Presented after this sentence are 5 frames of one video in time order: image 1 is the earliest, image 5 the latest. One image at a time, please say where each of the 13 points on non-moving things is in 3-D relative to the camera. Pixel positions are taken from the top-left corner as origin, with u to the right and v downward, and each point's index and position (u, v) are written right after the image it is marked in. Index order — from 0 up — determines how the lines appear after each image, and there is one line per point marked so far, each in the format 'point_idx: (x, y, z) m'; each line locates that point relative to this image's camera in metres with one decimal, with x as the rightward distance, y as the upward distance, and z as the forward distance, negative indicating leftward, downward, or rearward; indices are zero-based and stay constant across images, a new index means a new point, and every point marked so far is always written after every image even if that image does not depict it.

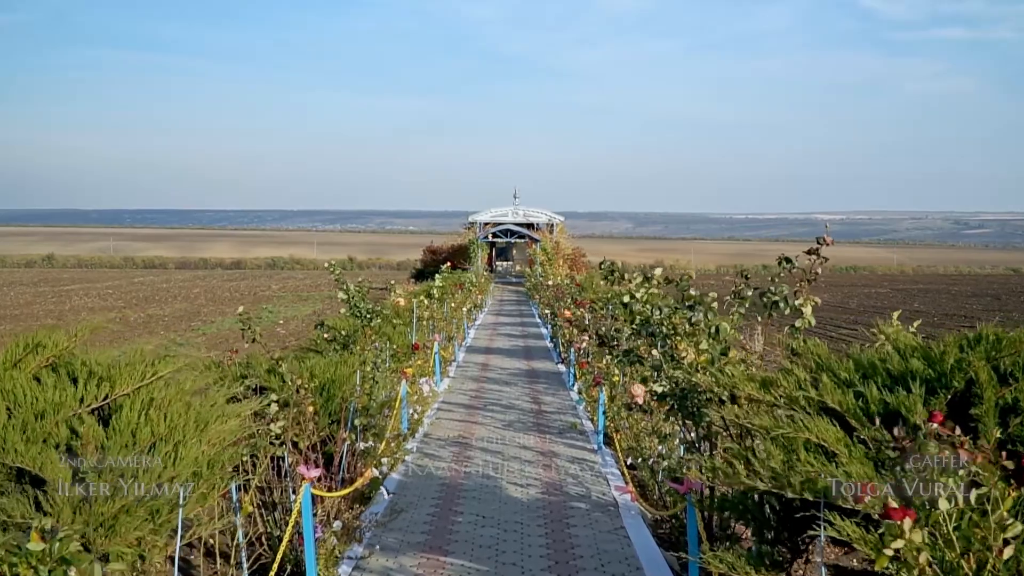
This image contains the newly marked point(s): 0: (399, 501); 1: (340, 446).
0: (-0.8, -1.5, +5.3) m
1: (-1.1, -1.0, +4.9) m
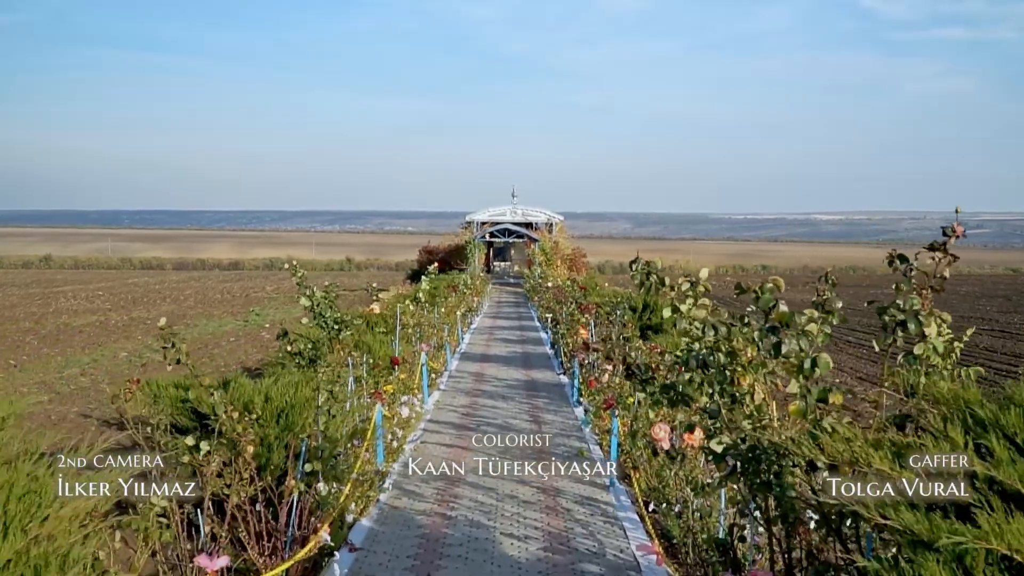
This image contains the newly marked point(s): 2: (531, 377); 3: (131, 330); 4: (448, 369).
0: (-0.8, -1.5, +4.4) m
1: (-1.1, -1.0, +3.9) m
2: (+0.3, -1.3, +10.5) m
3: (-9.9, -1.1, +19.9) m
4: (-0.9, -1.2, +10.7) m
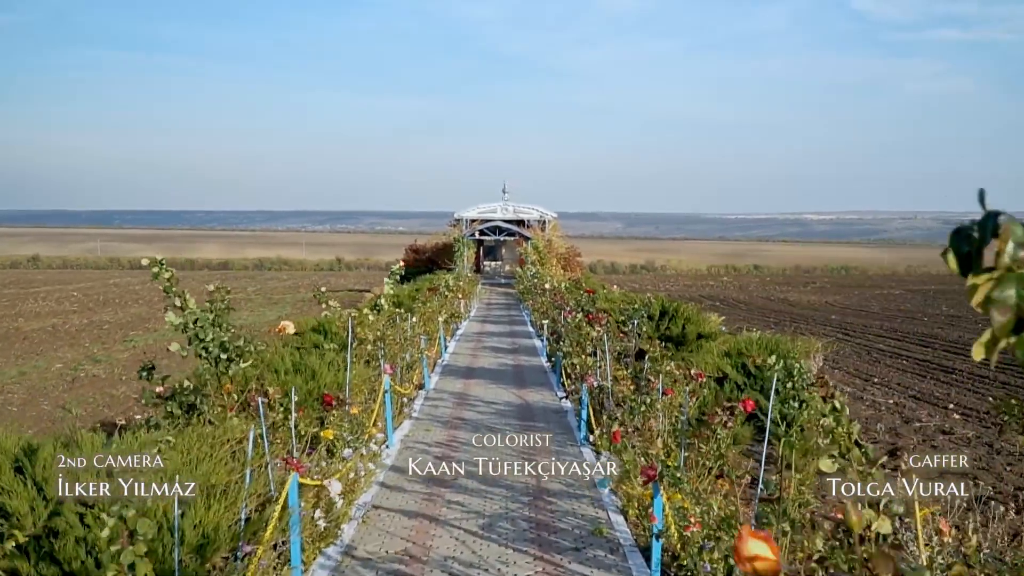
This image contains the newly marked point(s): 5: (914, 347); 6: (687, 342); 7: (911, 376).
0: (-0.9, -1.6, +2.6) m
1: (-1.2, -1.1, +2.2) m
2: (+0.2, -1.3, +8.7) m
3: (-10.1, -1.1, +18.0) m
4: (-1.0, -1.2, +8.9) m
5: (+7.7, -1.1, +14.7) m
6: (+2.2, -0.7, +9.4) m
7: (+5.9, -1.3, +11.3) m
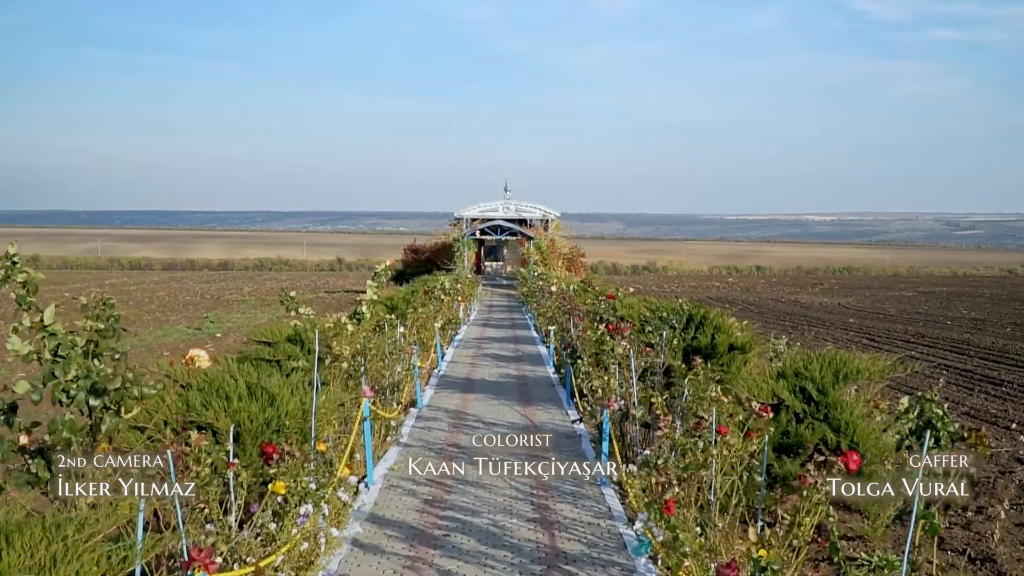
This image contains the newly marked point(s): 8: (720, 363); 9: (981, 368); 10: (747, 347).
0: (-0.8, -1.6, +1.5) m
1: (-1.1, -1.1, +1.1) m
2: (+0.2, -1.3, +7.6) m
3: (-10.1, -1.2, +17.0) m
4: (-1.0, -1.2, +7.8) m
5: (+7.8, -1.2, +13.6) m
6: (+2.3, -0.7, +8.3) m
7: (+5.9, -1.3, +10.2) m
8: (+2.2, -0.8, +8.2) m
9: (+7.5, -1.3, +12.2) m
10: (+2.6, -0.6, +8.5) m
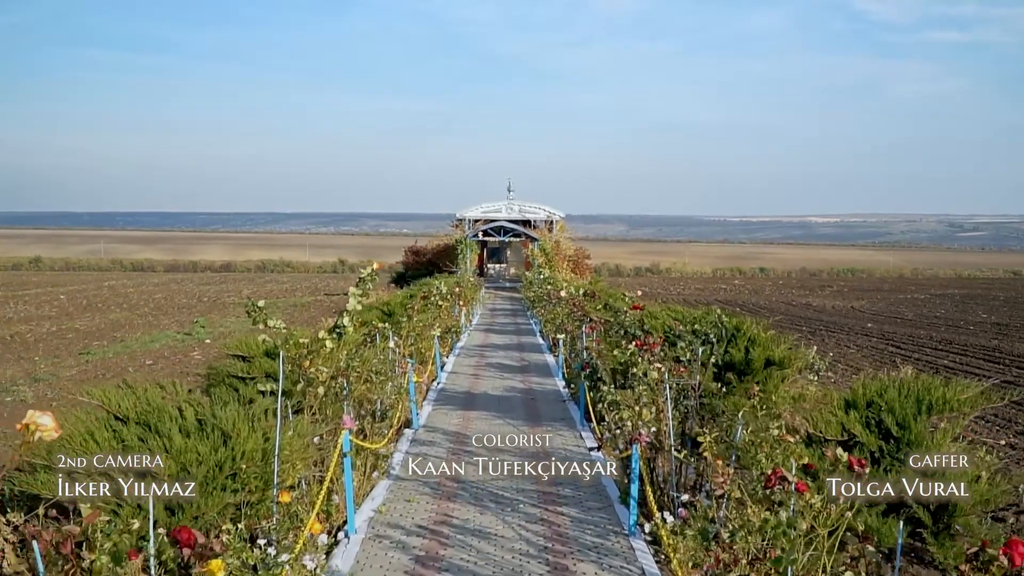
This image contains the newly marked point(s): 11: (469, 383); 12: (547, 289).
0: (-0.8, -1.7, +0.7) m
1: (-1.1, -1.2, +0.2) m
2: (+0.3, -1.4, +6.8) m
3: (-10.0, -1.2, +16.1) m
4: (-0.9, -1.3, +7.0) m
5: (+7.9, -1.3, +12.8) m
6: (+2.3, -0.8, +7.4) m
7: (+6.0, -1.4, +9.3) m
8: (+2.3, -0.9, +7.4) m
9: (+7.6, -1.3, +11.4) m
10: (+2.7, -0.7, +7.6) m
11: (-0.6, -1.2, +9.8) m
12: (+0.7, 0.0, +16.3) m
